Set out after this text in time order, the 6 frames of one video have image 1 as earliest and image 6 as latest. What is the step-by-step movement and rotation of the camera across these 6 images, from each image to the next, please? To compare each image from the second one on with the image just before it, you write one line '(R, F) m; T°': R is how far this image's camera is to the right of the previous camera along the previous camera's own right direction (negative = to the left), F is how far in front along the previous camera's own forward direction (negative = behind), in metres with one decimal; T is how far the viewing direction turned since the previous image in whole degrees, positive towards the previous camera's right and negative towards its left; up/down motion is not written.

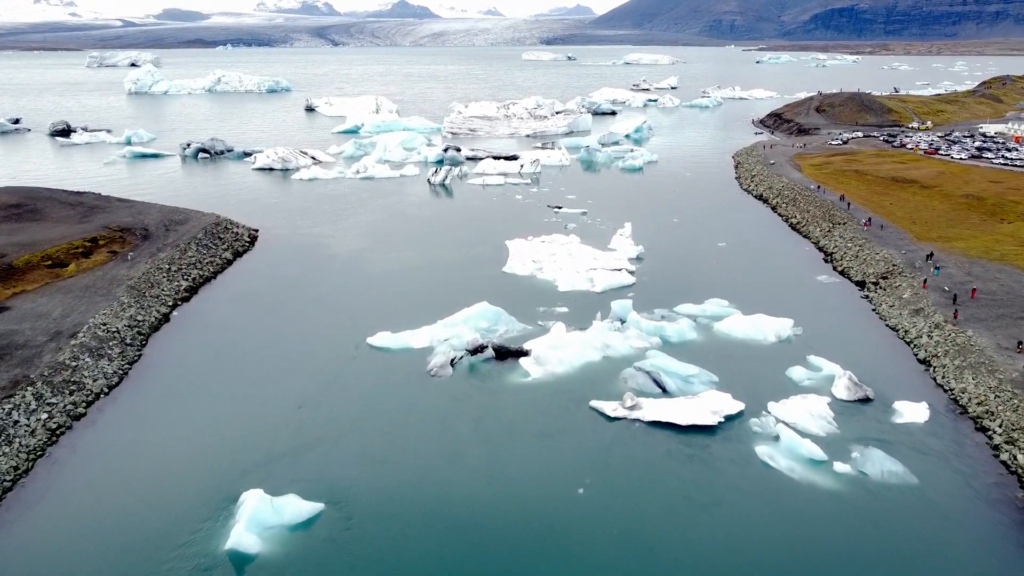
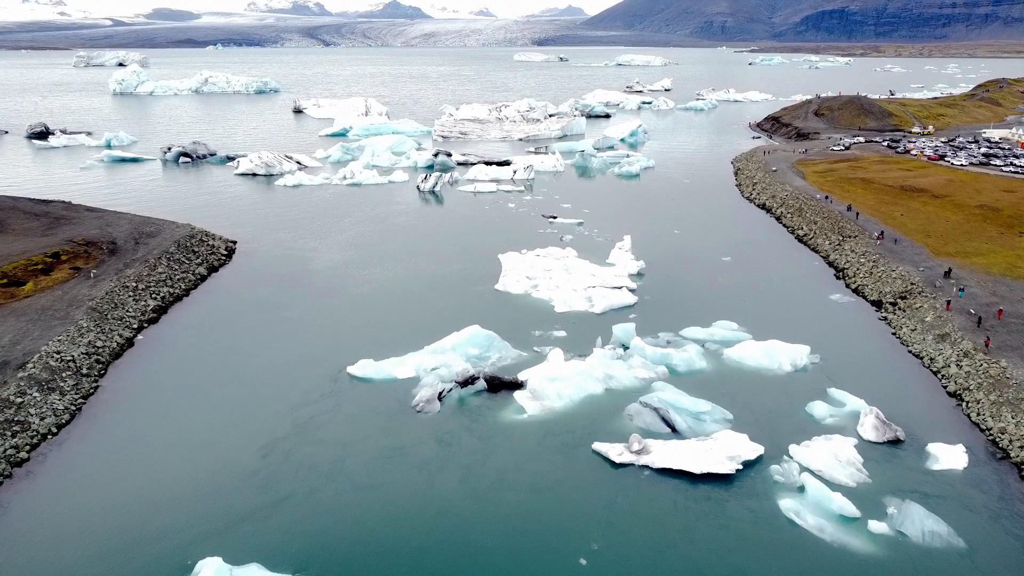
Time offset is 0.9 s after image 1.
(0.0, +1.6) m; +1°
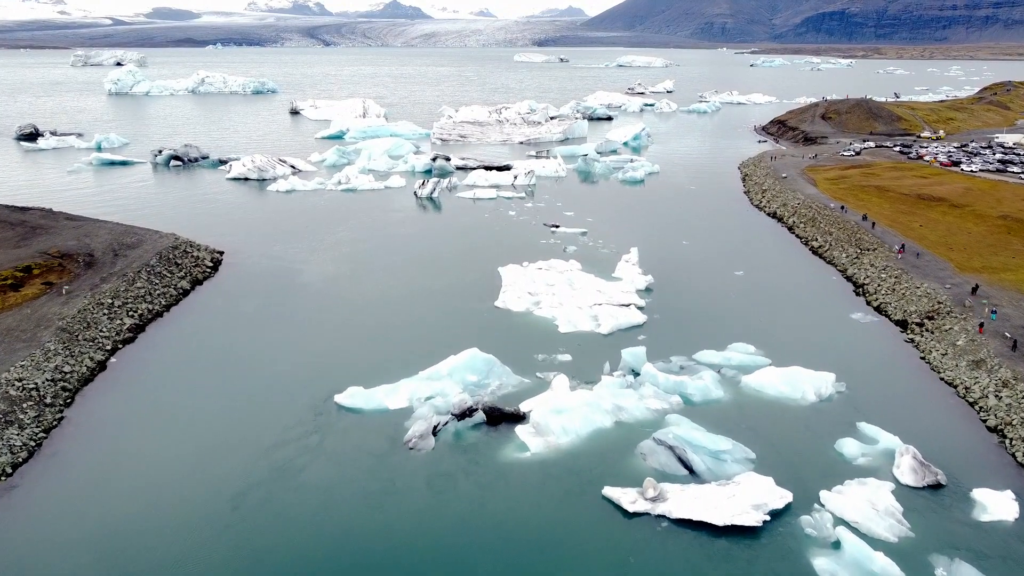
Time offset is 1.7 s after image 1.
(-0.1, +1.4) m; 0°
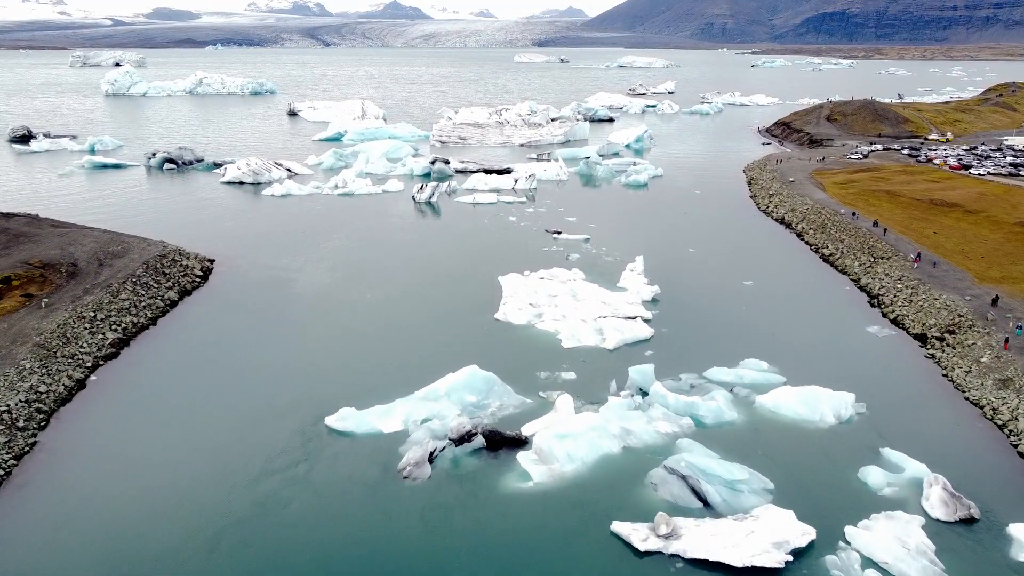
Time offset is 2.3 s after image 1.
(0.0, +0.9) m; 0°
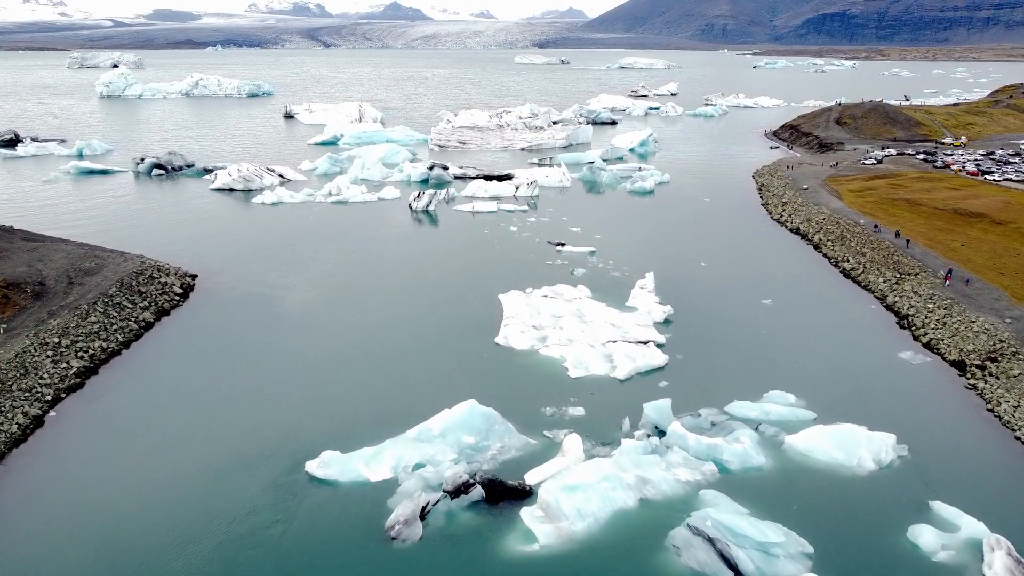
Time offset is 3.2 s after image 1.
(0.0, +1.6) m; 0°
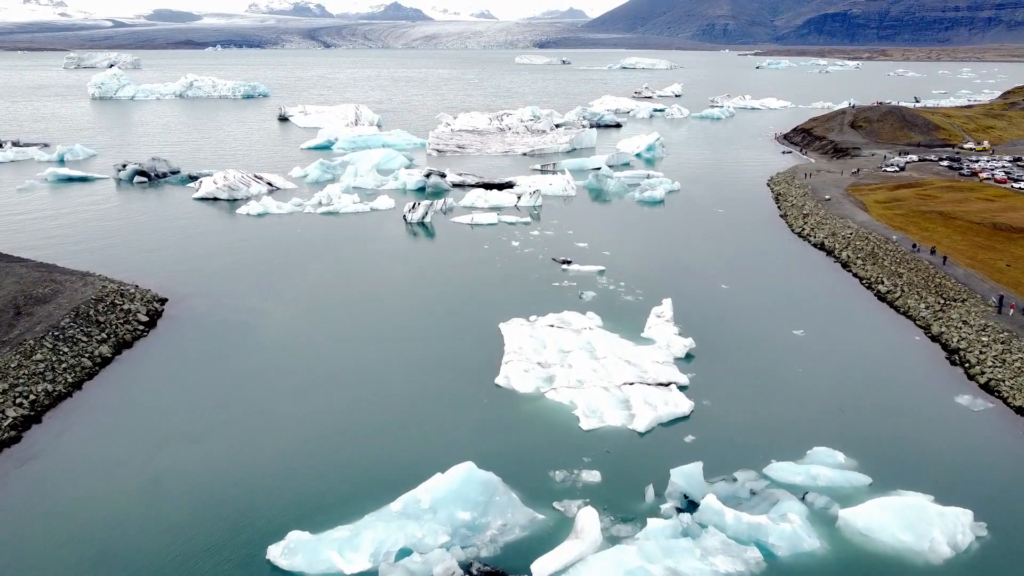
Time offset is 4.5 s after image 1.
(-0.1, +2.4) m; 0°
